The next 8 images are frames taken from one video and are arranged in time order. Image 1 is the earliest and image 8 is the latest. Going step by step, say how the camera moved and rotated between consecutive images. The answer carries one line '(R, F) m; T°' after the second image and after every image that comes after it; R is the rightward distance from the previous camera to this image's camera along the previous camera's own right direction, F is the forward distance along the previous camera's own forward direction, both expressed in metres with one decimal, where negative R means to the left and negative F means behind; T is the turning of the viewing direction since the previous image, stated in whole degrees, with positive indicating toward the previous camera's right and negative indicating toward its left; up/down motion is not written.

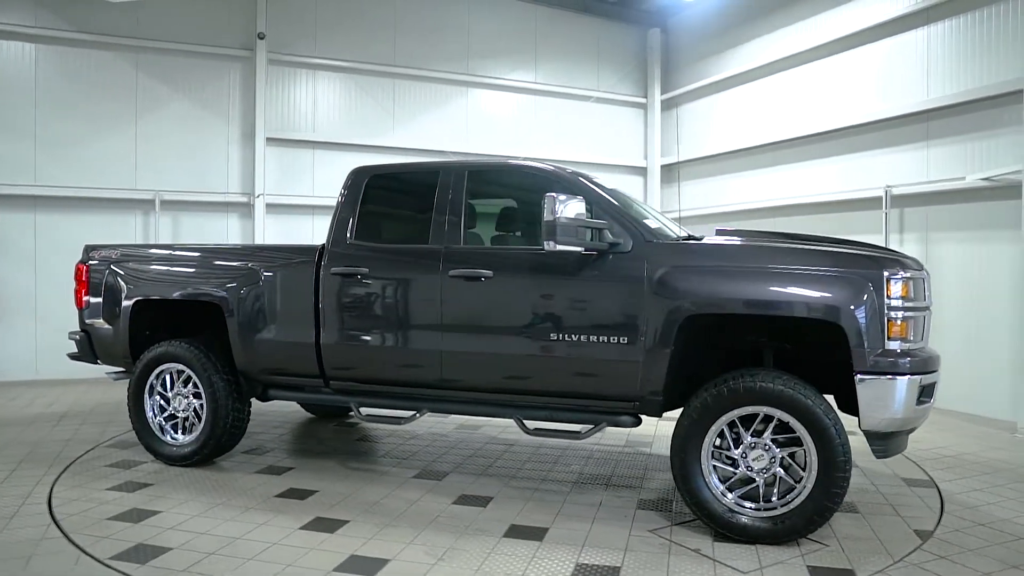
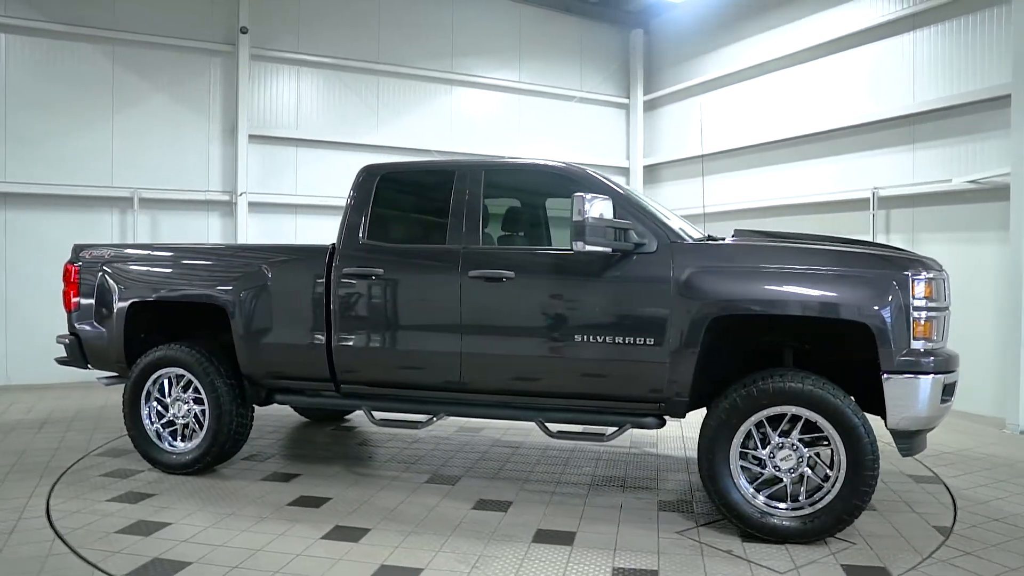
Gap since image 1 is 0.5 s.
(-0.3, +0.1) m; +3°
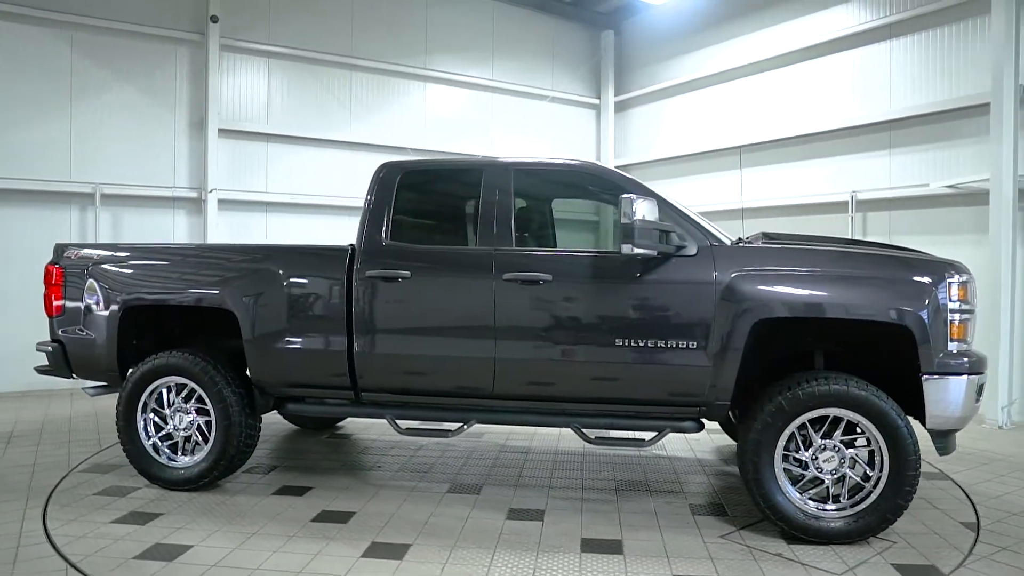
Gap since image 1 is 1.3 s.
(-0.5, +0.1) m; +5°
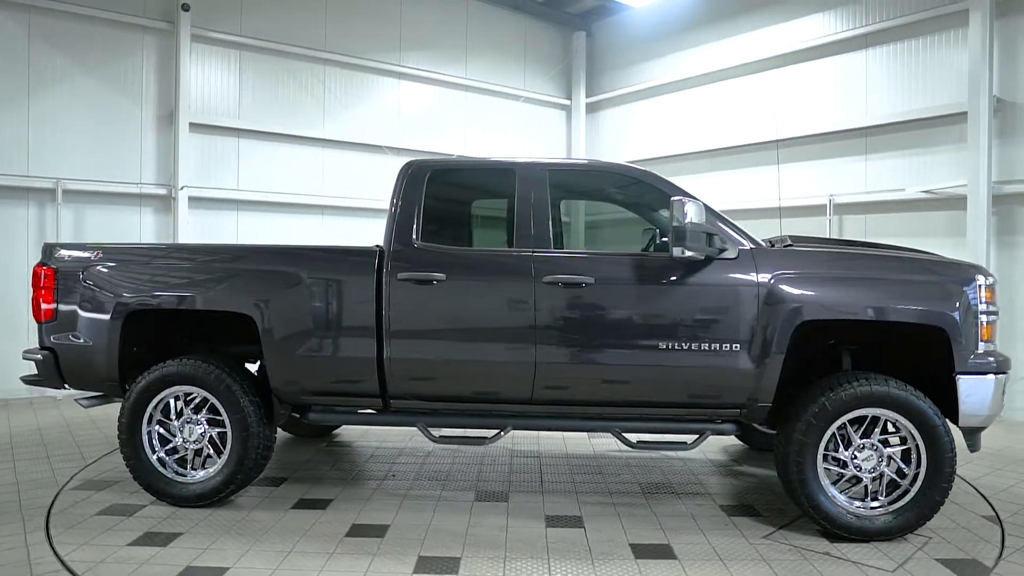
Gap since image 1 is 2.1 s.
(-0.5, +0.1) m; +5°
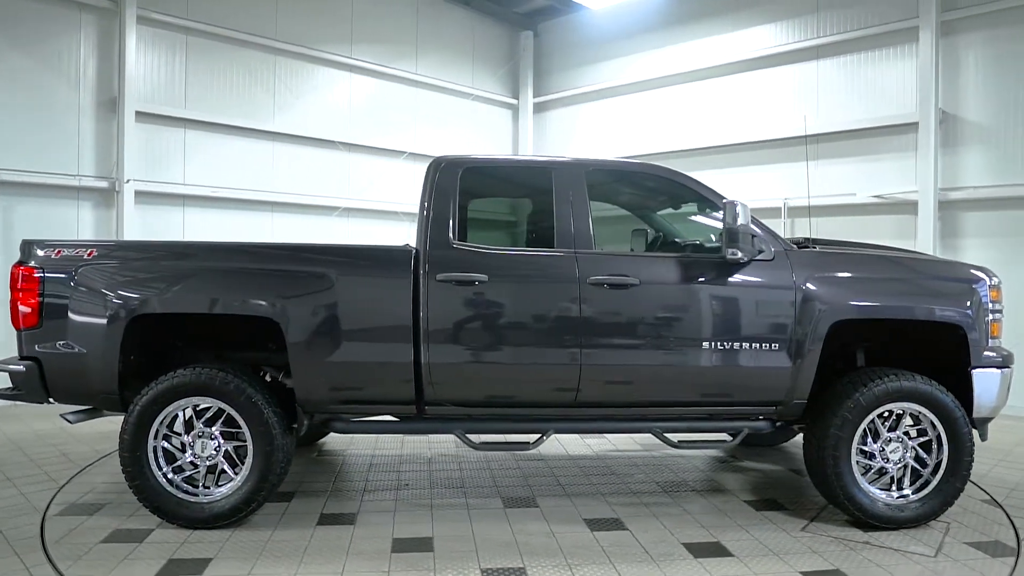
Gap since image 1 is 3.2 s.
(-0.7, +0.1) m; +8°
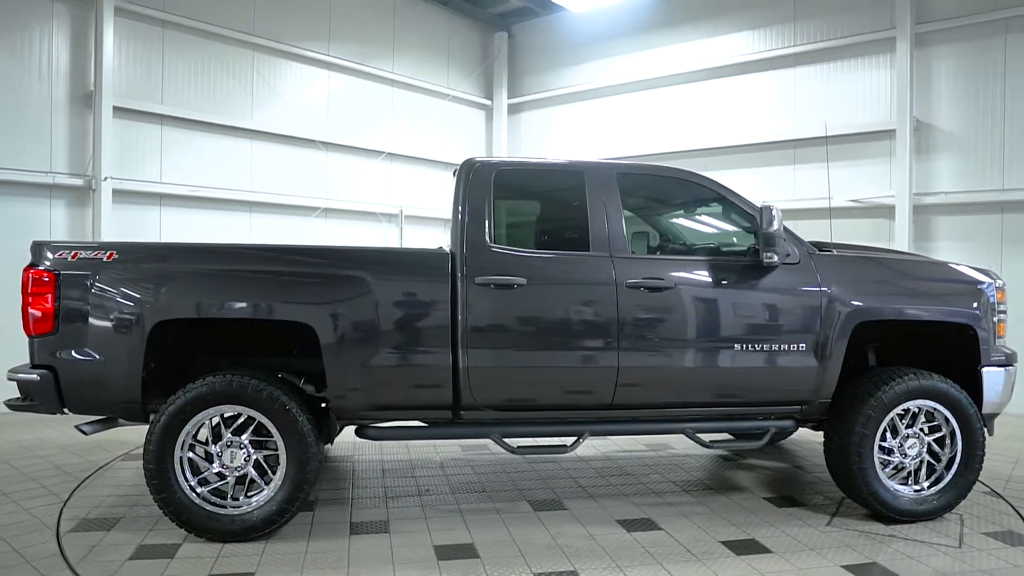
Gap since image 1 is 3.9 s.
(-0.5, 0.0) m; +4°
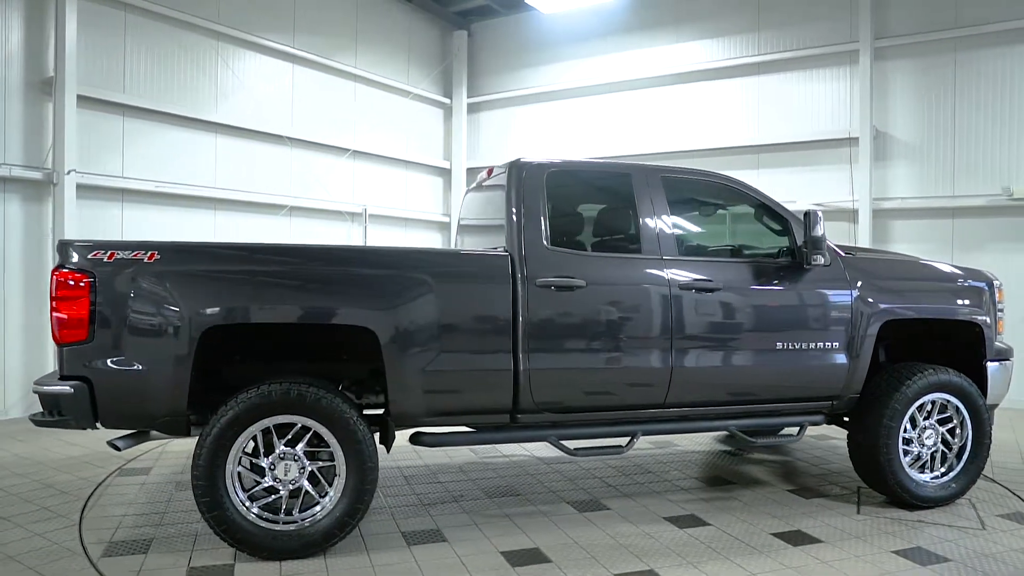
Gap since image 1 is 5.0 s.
(-0.7, +0.1) m; +7°
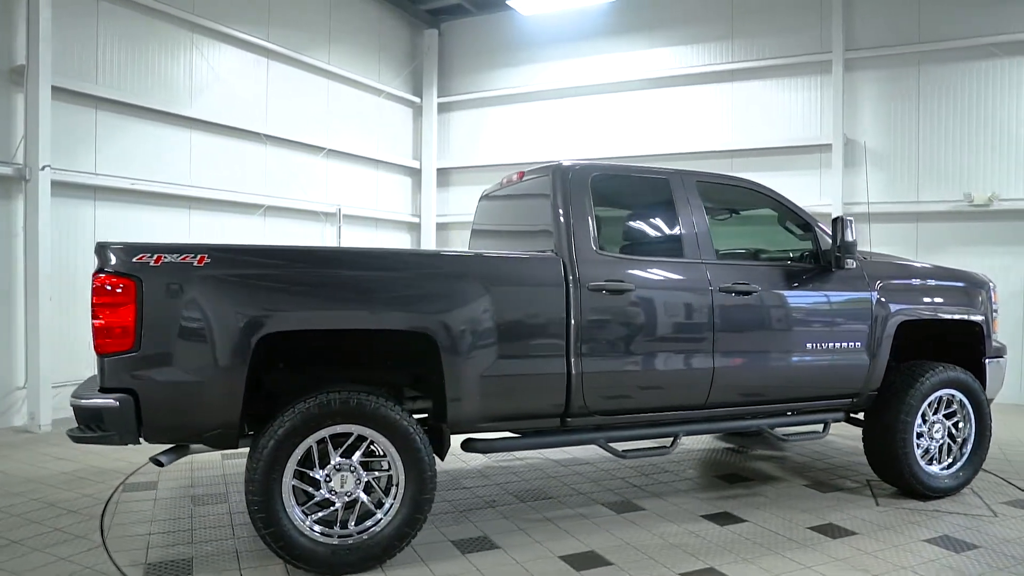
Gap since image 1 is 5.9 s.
(-0.6, 0.0) m; +5°
